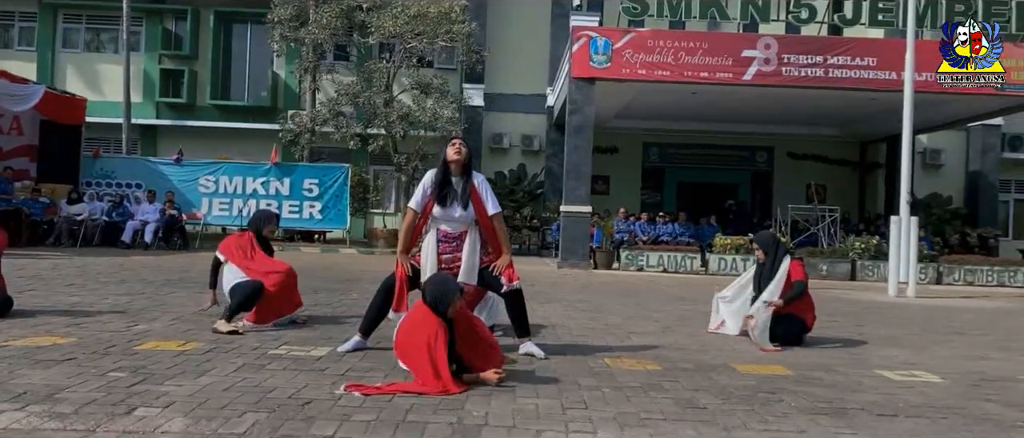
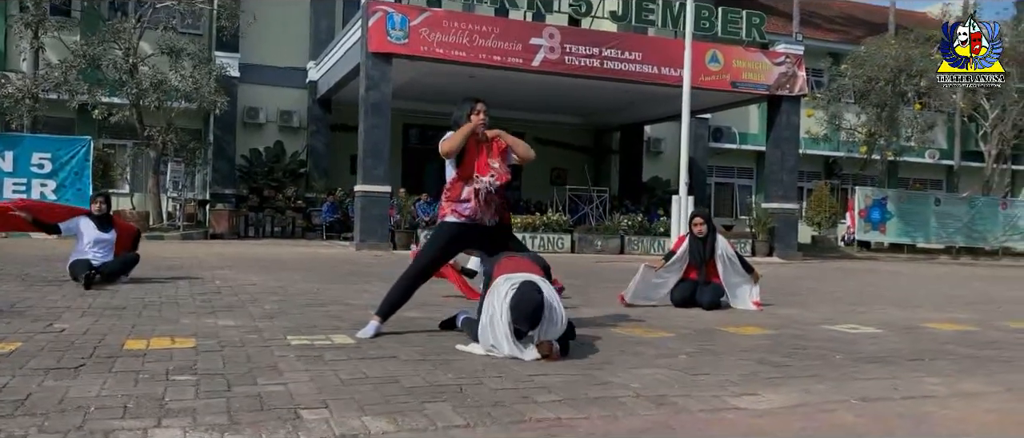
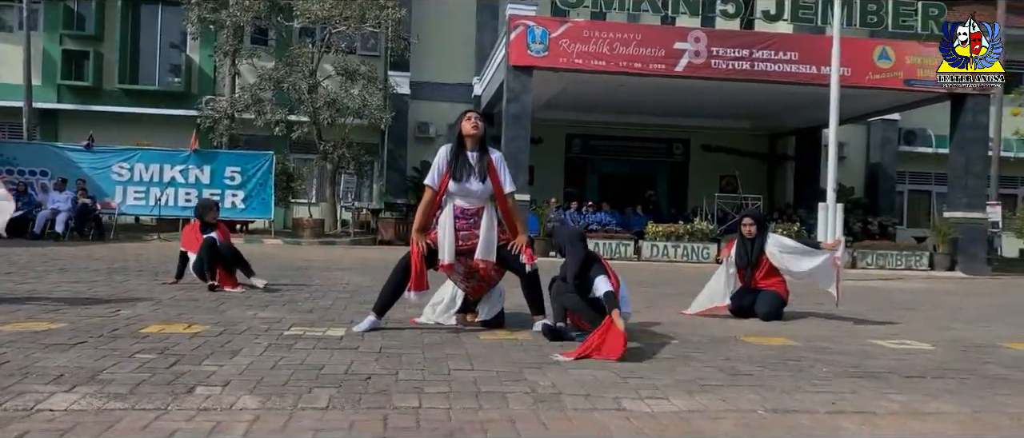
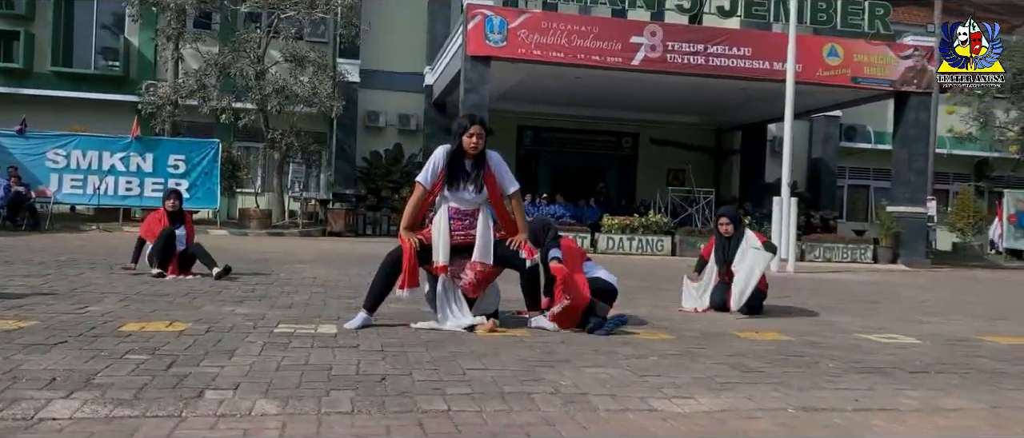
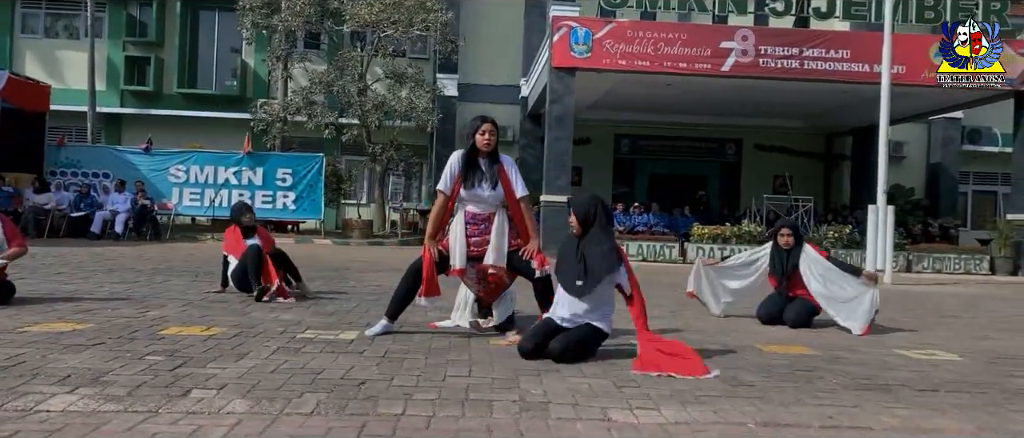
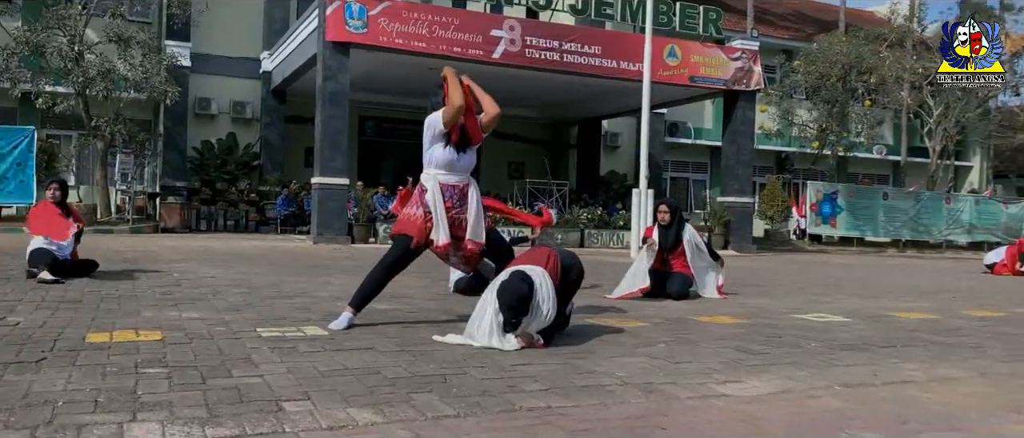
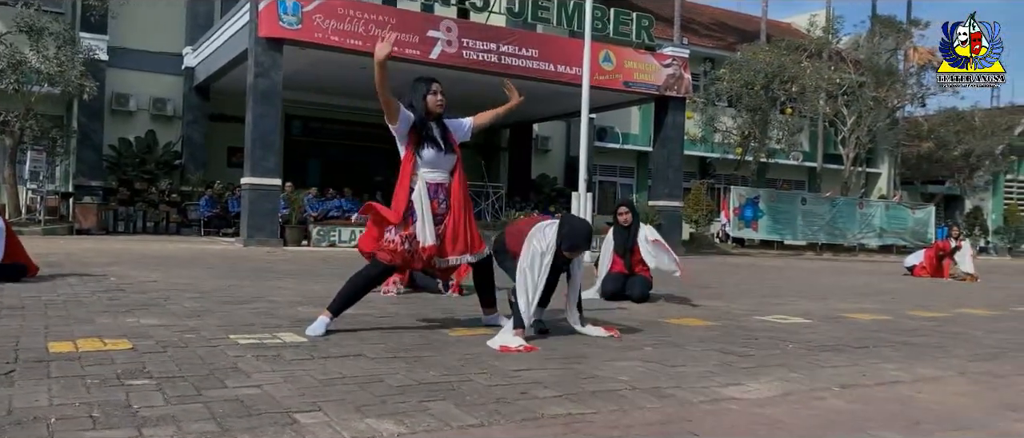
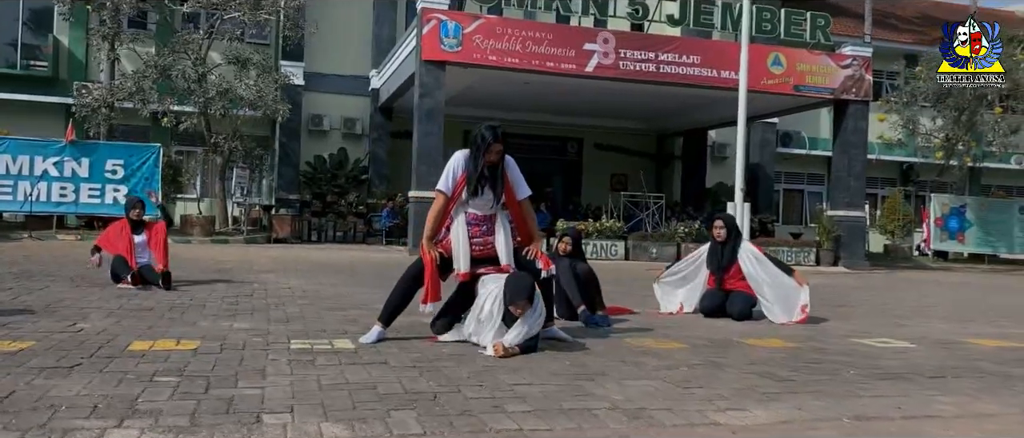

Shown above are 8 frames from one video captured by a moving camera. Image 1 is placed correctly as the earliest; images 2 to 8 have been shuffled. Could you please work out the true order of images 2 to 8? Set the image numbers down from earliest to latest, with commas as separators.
5, 3, 4, 8, 2, 6, 7
